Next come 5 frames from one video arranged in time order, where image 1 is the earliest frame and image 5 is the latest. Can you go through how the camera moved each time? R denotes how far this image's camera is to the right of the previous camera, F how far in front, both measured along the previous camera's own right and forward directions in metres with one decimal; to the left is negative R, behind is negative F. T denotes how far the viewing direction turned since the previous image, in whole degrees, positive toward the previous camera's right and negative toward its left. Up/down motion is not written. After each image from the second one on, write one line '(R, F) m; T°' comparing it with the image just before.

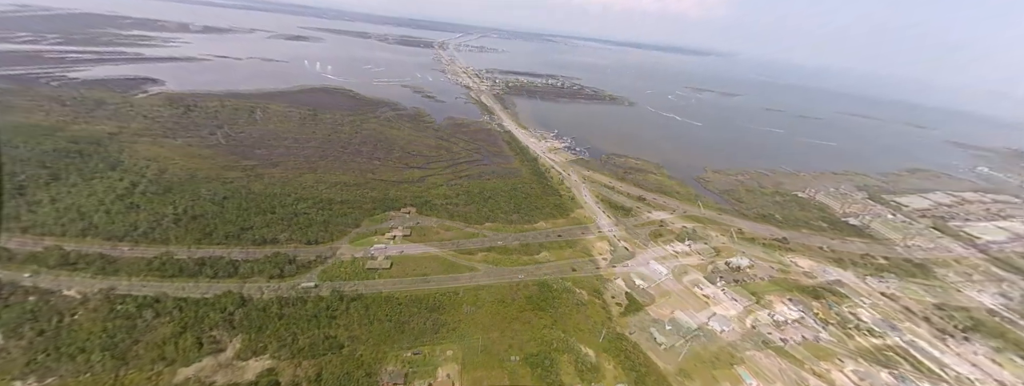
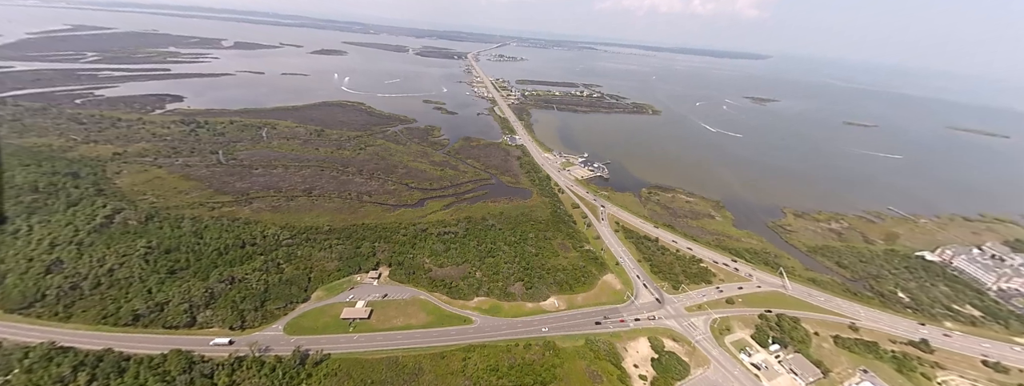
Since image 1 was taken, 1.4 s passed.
(+1.0, +2.9) m; -4°
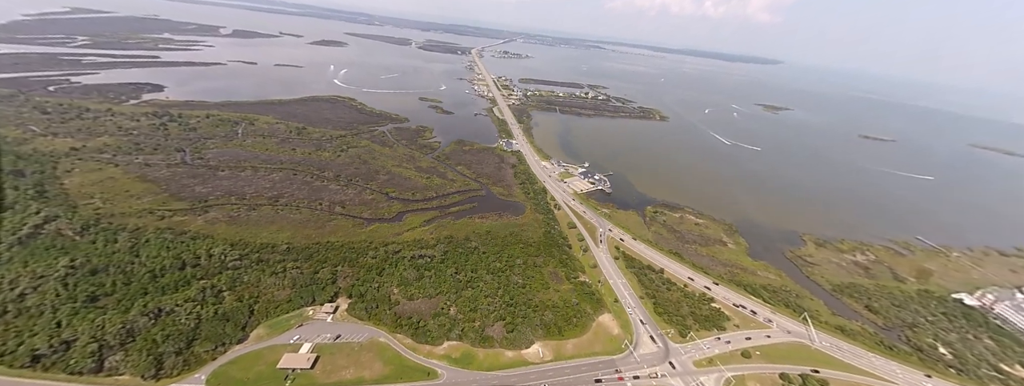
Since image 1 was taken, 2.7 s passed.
(+0.9, +2.7) m; 0°
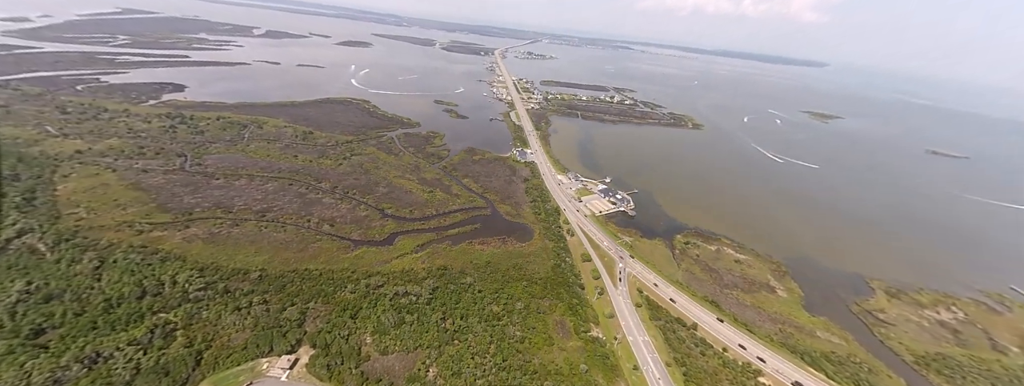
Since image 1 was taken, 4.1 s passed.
(+1.0, +3.0) m; -4°
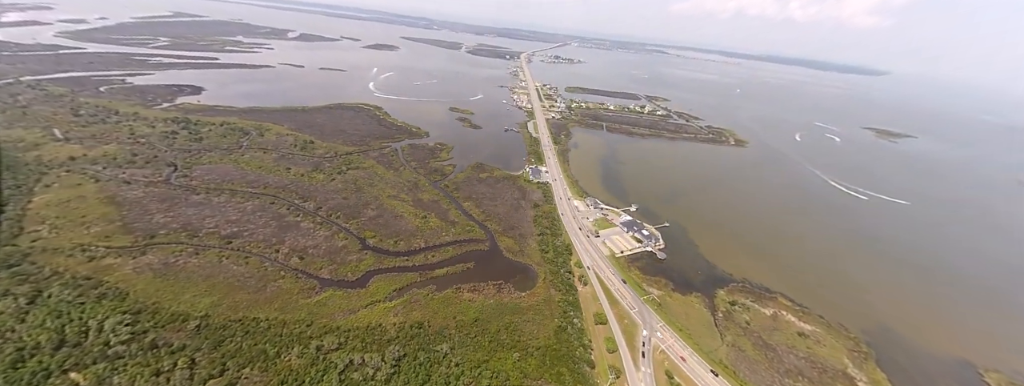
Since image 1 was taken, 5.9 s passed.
(+1.3, +3.8) m; -4°
